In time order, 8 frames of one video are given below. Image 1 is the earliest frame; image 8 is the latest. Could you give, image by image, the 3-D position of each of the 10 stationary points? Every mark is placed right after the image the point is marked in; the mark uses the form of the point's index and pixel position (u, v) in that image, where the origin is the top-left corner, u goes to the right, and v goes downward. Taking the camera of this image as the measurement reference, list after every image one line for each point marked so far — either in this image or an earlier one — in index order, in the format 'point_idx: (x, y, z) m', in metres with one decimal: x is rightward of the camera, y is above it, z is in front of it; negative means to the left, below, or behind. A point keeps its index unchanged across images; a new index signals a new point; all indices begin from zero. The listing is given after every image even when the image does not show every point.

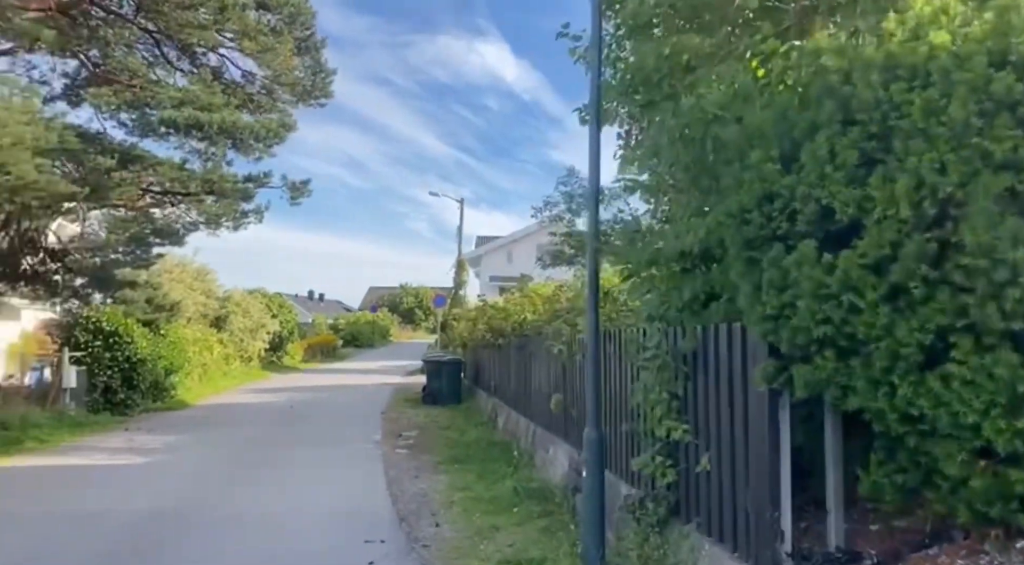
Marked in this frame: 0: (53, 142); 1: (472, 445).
0: (-8.2, +2.5, +13.7) m
1: (-0.7, -2.7, +12.7) m
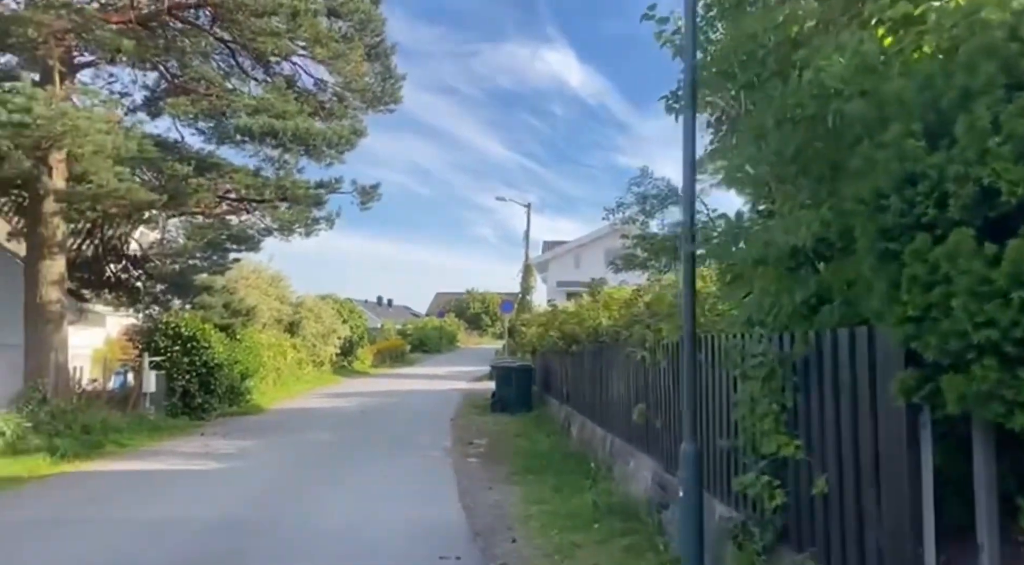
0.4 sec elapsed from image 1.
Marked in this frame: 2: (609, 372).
0: (-6.9, +2.4, +14.0) m
1: (+0.6, -2.8, +12.3) m
2: (+1.4, -1.3, +10.7) m
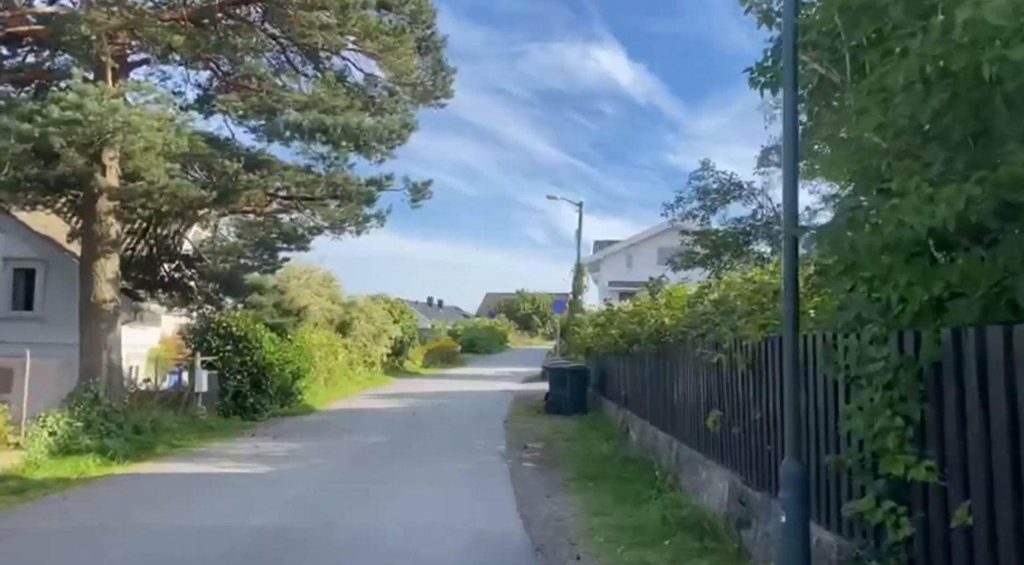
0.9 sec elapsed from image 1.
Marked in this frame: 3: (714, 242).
0: (-5.9, +2.4, +13.8) m
1: (+1.4, -2.7, +11.7) m
2: (+2.2, -1.2, +10.0) m
3: (+4.8, +1.0, +17.8) m
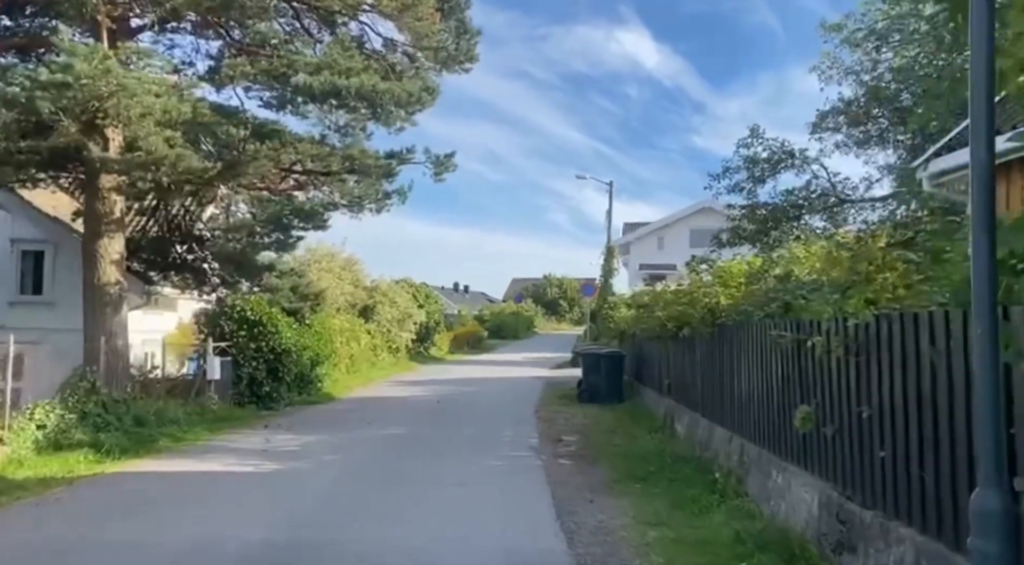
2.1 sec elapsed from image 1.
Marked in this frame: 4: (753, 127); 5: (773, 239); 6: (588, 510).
0: (-5.4, +2.8, +12.7) m
1: (+1.9, -2.4, +10.4) m
2: (+2.6, -0.9, +8.7) m
3: (+5.5, +1.5, +16.4) m
4: (+4.9, +3.1, +15.4) m
5: (+5.5, +0.9, +16.5) m
6: (+0.8, -2.3, +7.9) m
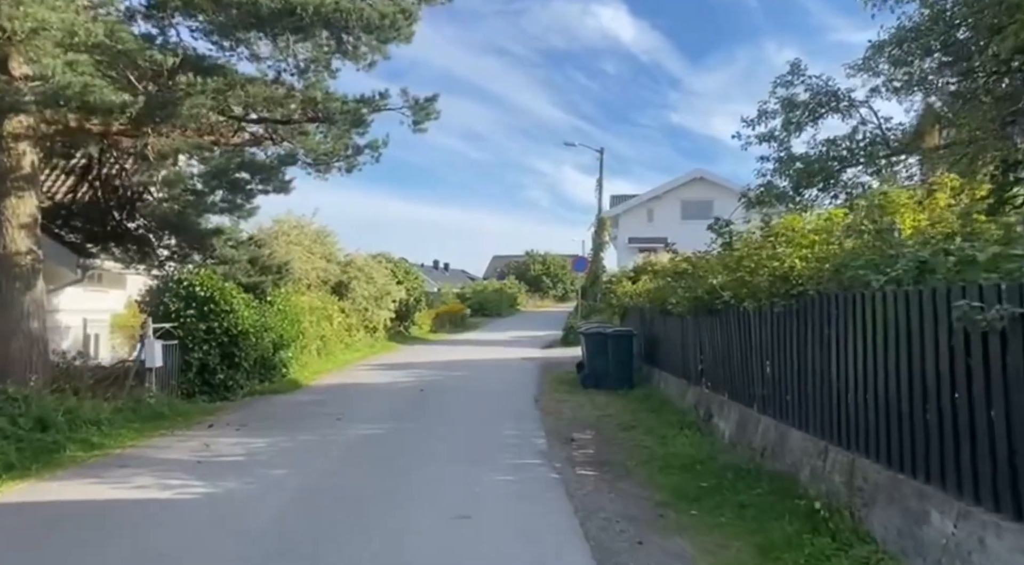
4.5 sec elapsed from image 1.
0: (-5.4, +3.2, +10.0) m
1: (+2.0, -2.0, +8.1) m
2: (+2.7, -0.5, +6.3) m
3: (+5.4, +2.1, +14.0) m
4: (+4.8, +3.7, +12.9) m
5: (+5.4, +1.5, +14.1) m
6: (+0.9, -2.0, +5.5) m
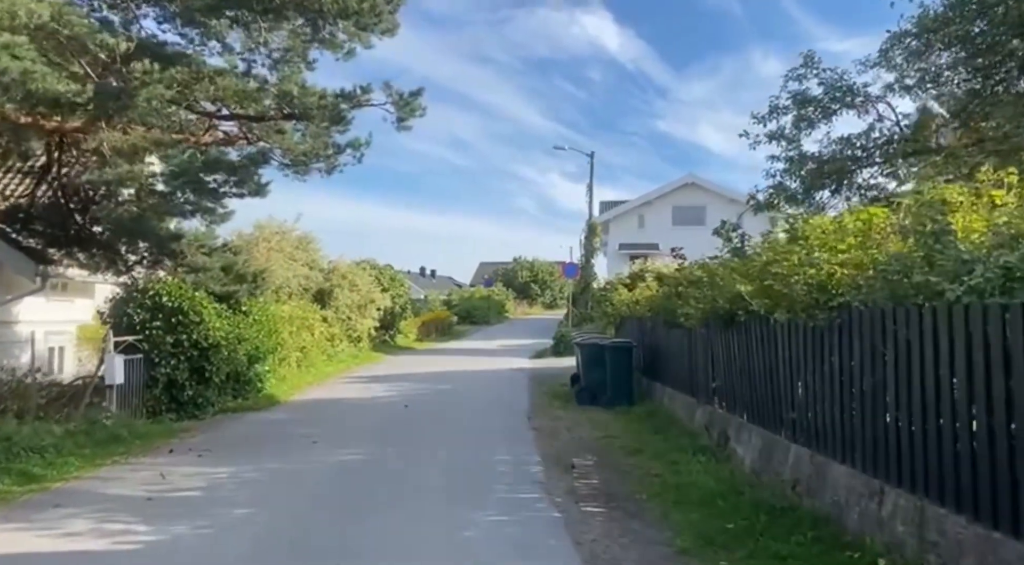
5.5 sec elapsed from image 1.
0: (-5.5, +3.1, +9.0) m
1: (+1.9, -2.1, +7.1) m
2: (+2.7, -0.6, +5.3) m
3: (+5.2, +1.9, +13.1) m
4: (+4.6, +3.6, +12.0) m
5: (+5.3, +1.4, +13.2) m
6: (+0.9, -2.1, +4.5) m
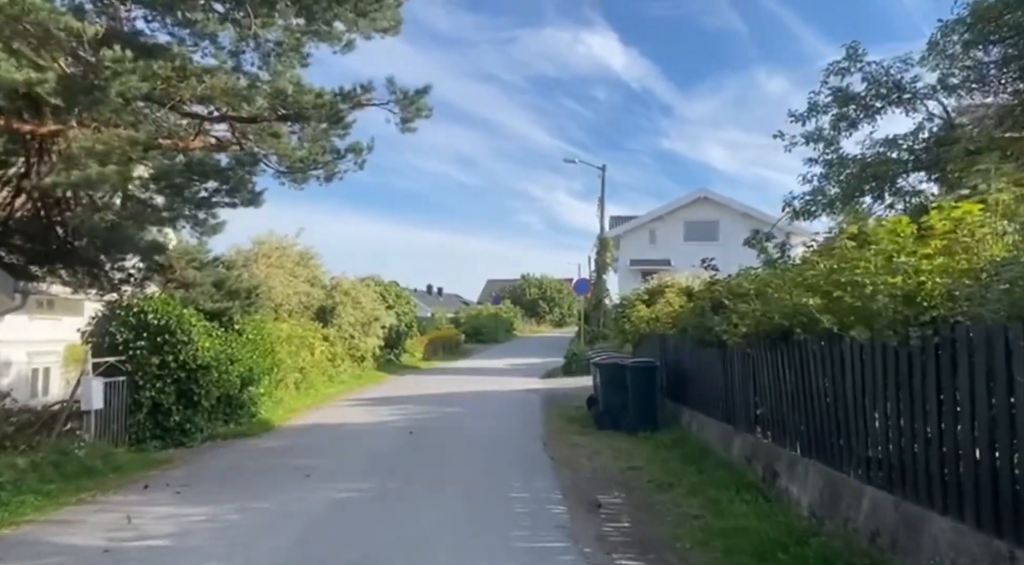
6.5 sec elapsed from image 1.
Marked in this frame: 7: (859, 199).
0: (-5.3, +2.9, +8.0) m
1: (+2.1, -2.1, +5.9) m
2: (+2.8, -0.7, +4.2) m
3: (+5.4, +1.7, +12.0) m
4: (+4.8, +3.4, +11.0) m
5: (+5.5, +1.2, +12.1) m
6: (+1.1, -2.1, +3.3) m
7: (+5.5, +1.3, +12.0) m
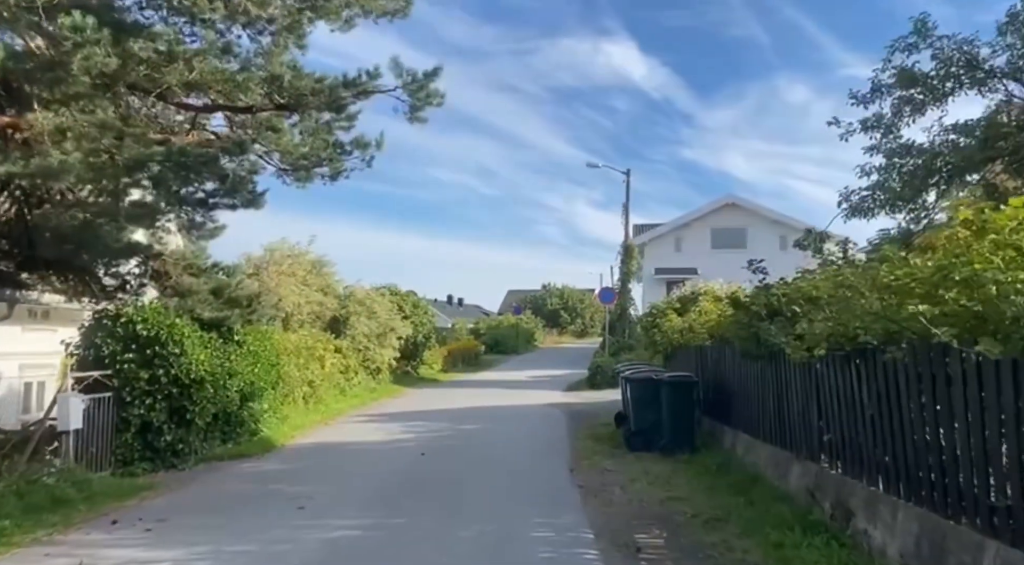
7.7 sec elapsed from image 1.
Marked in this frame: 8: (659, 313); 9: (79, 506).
0: (-5.1, +2.9, +6.9) m
1: (+2.3, -2.1, +4.6) m
2: (+2.9, -0.6, +2.9) m
3: (+5.7, +1.7, +10.7) m
4: (+5.1, +3.3, +9.7) m
5: (+5.8, +1.1, +10.7) m
6: (+1.2, -2.0, +2.1) m
7: (+5.8, +1.3, +10.7) m
8: (+3.6, -0.8, +19.4) m
9: (-4.9, -2.6, +8.8) m
